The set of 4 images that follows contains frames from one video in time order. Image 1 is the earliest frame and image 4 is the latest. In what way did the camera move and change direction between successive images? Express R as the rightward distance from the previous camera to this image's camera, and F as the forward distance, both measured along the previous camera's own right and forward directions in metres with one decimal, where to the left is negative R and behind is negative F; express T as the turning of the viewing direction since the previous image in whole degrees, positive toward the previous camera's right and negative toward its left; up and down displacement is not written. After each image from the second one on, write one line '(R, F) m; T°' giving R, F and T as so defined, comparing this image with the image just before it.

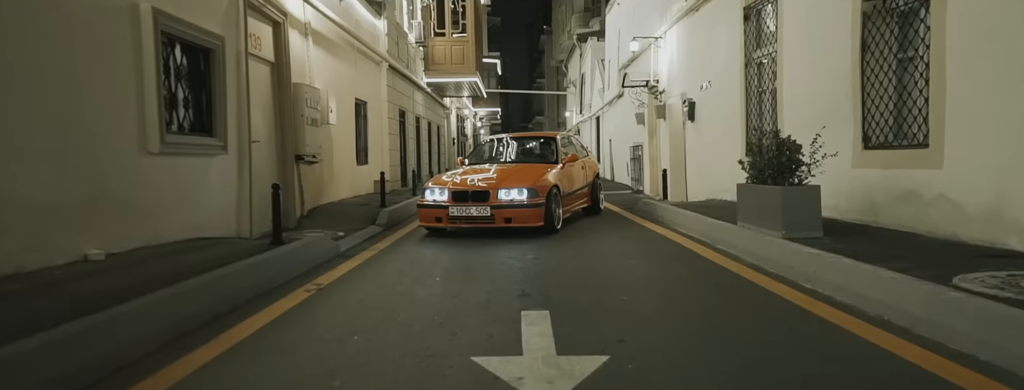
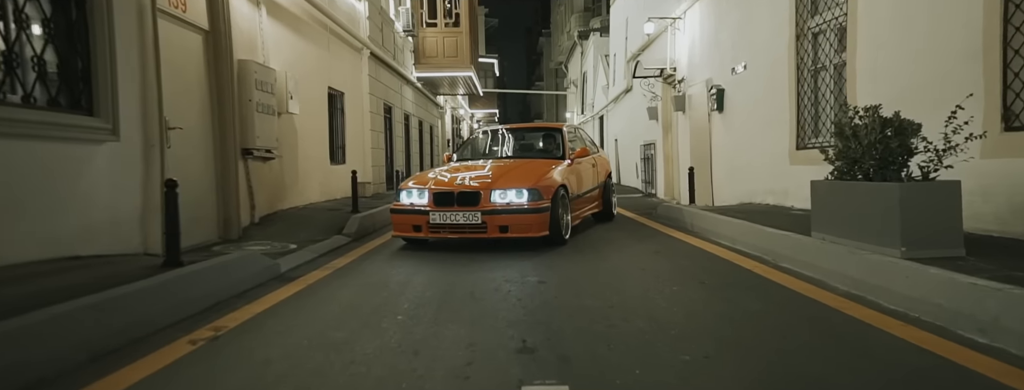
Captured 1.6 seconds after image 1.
(0.0, +1.8) m; 0°
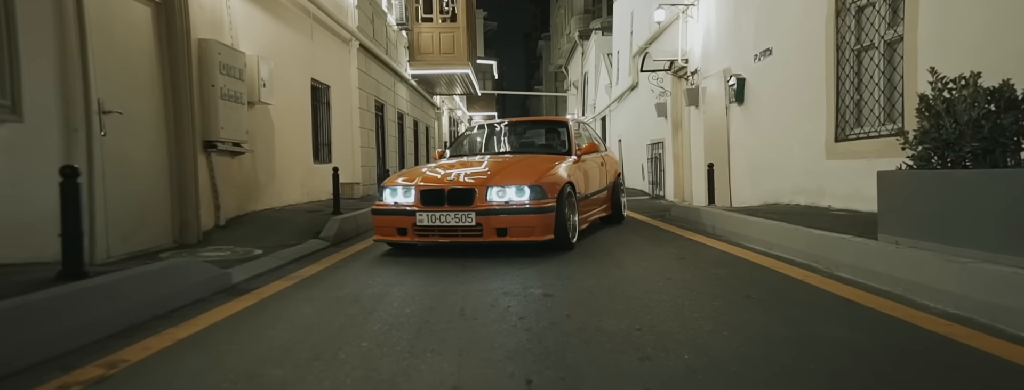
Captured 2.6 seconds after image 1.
(0.0, +1.0) m; 0°
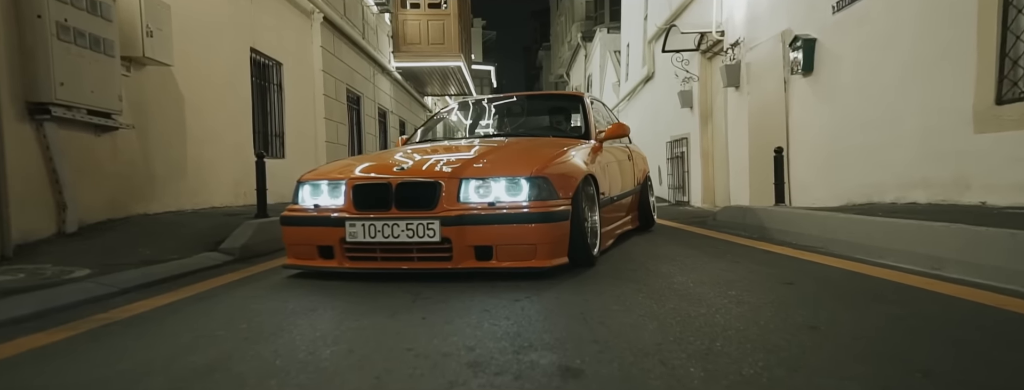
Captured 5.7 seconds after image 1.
(+0.1, +2.4) m; 0°
